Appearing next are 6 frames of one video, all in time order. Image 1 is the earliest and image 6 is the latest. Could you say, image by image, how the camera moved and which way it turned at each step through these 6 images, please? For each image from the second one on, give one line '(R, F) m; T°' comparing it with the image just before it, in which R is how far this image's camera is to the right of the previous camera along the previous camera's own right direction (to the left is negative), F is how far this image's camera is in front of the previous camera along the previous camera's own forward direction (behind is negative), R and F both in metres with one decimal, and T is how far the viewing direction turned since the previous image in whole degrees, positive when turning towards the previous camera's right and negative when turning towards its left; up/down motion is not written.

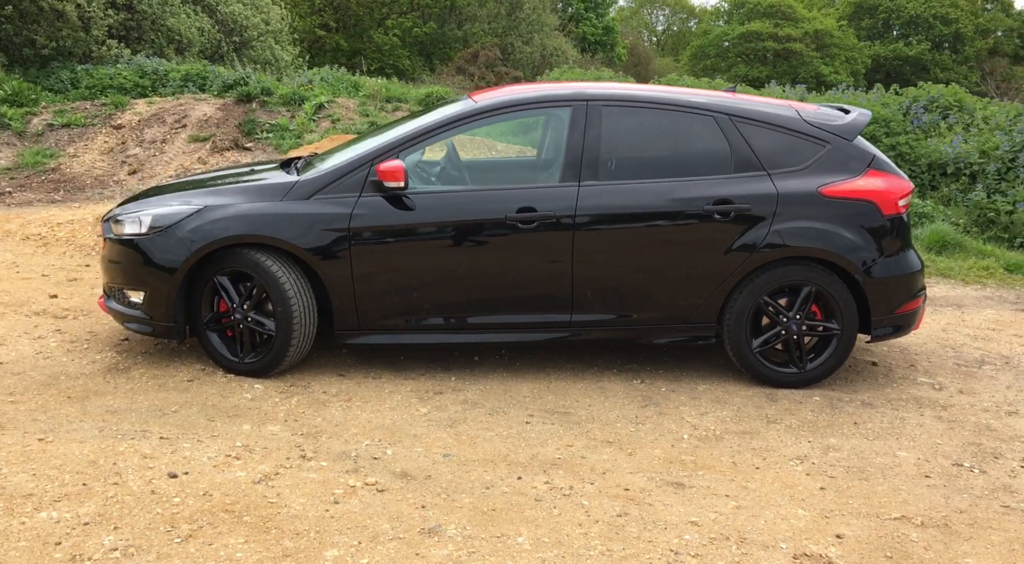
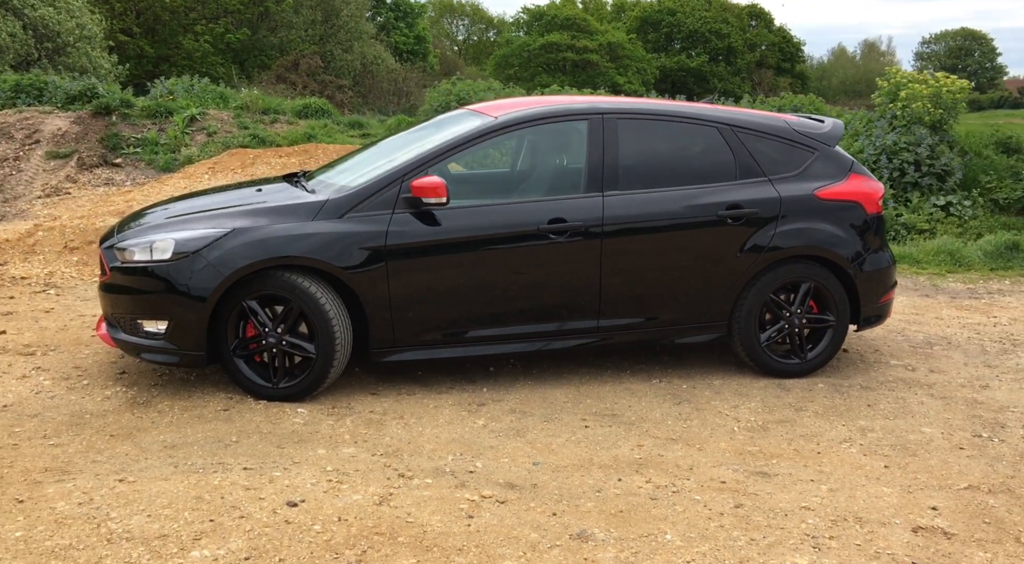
(-1.0, 0.0) m; +10°
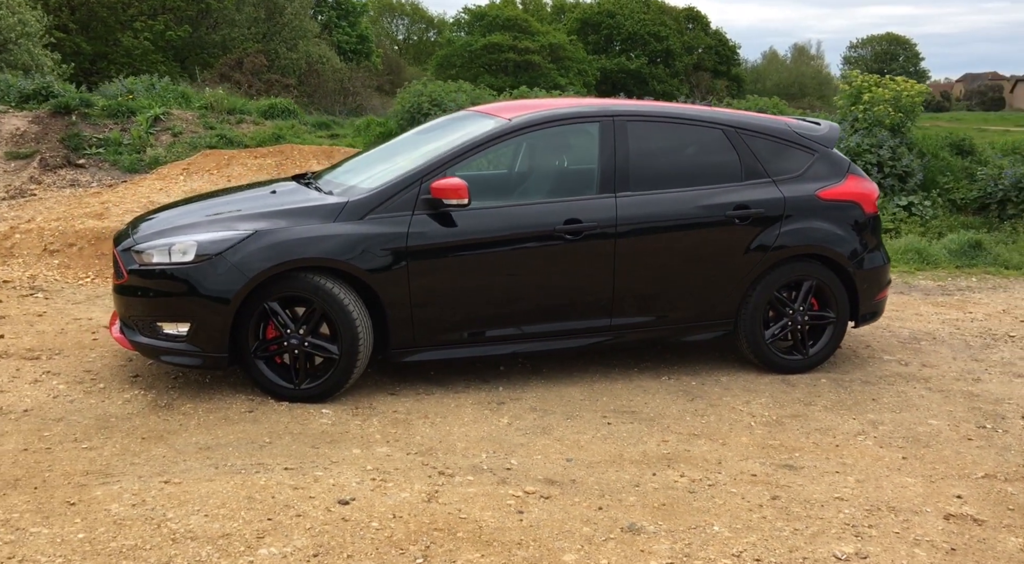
(-0.3, -0.1) m; +3°
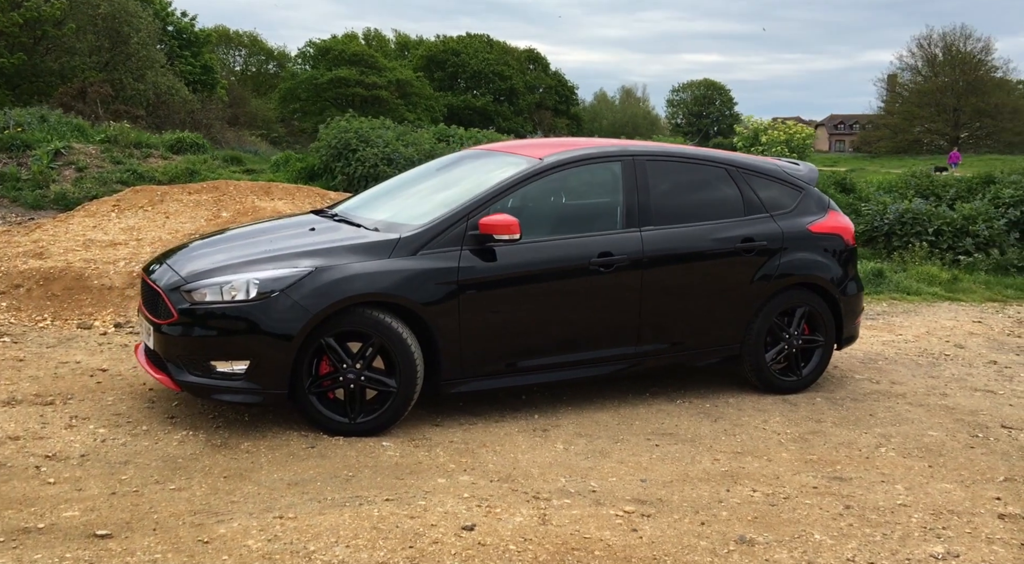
(-0.9, -0.1) m; +8°
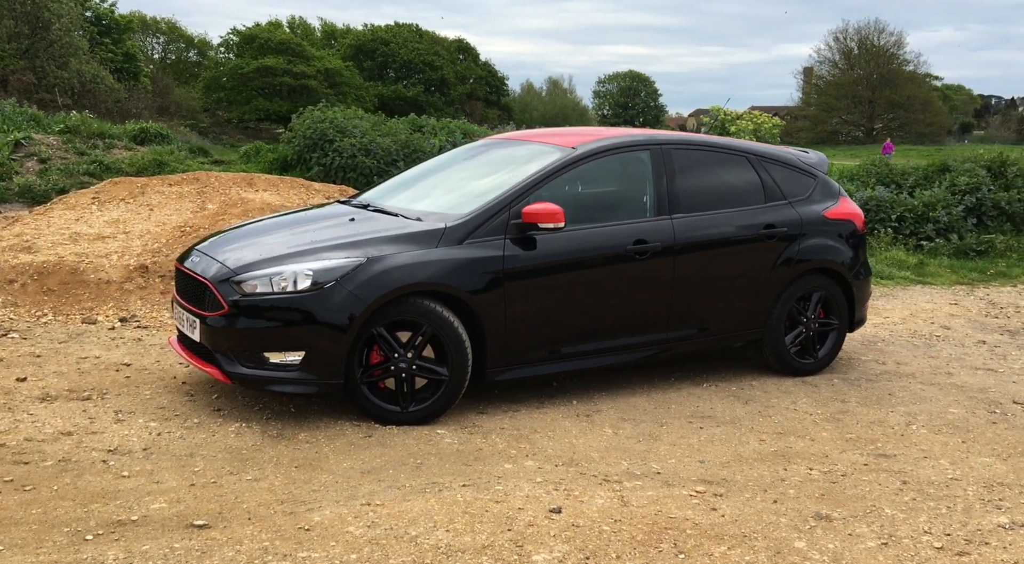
(-0.5, 0.0) m; +3°
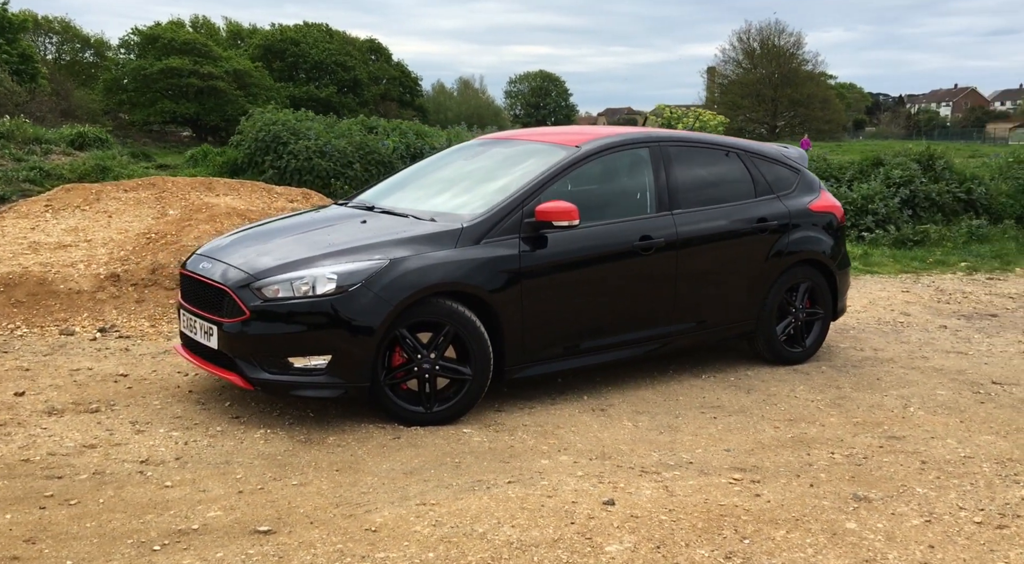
(-0.4, 0.0) m; +4°
